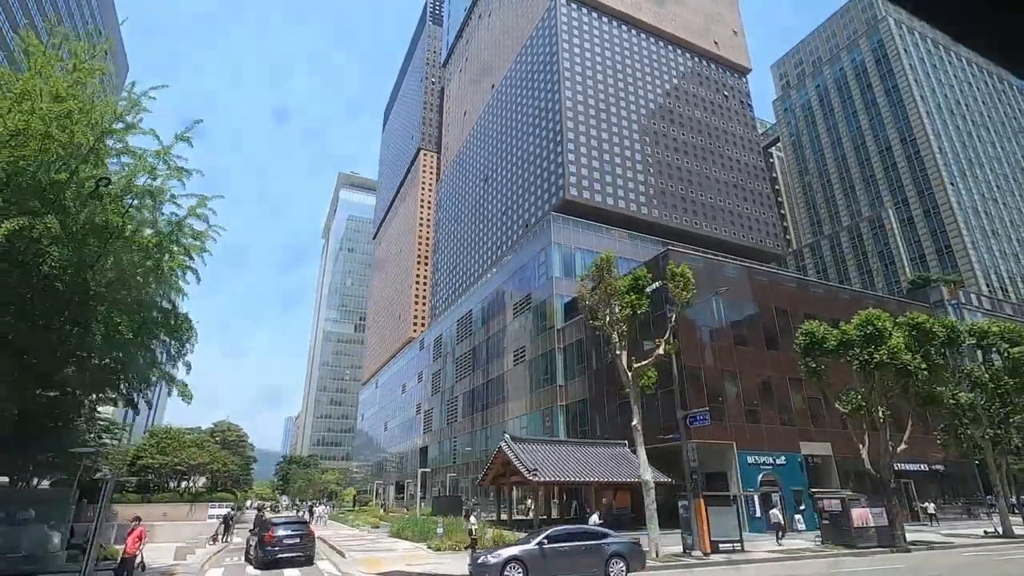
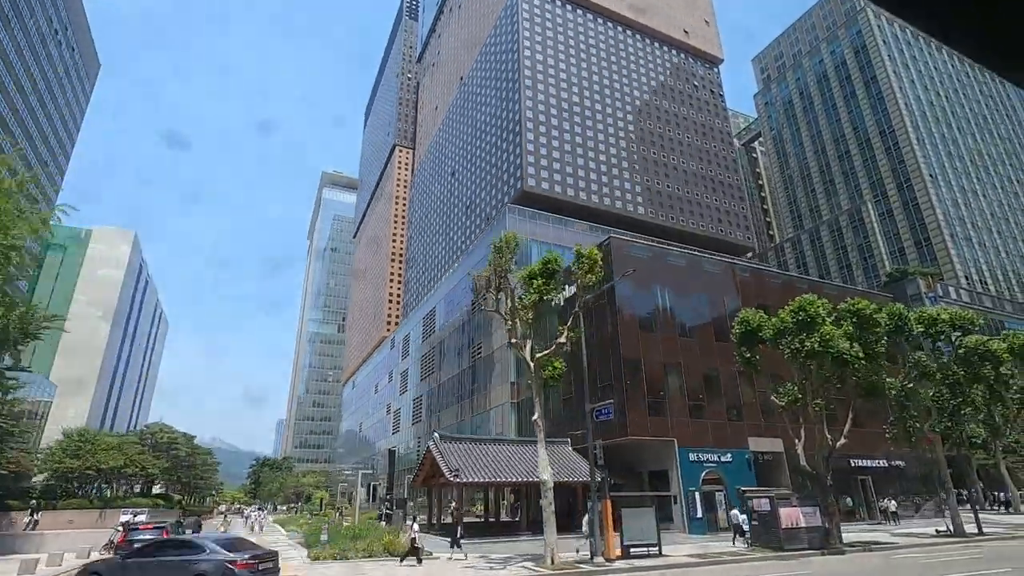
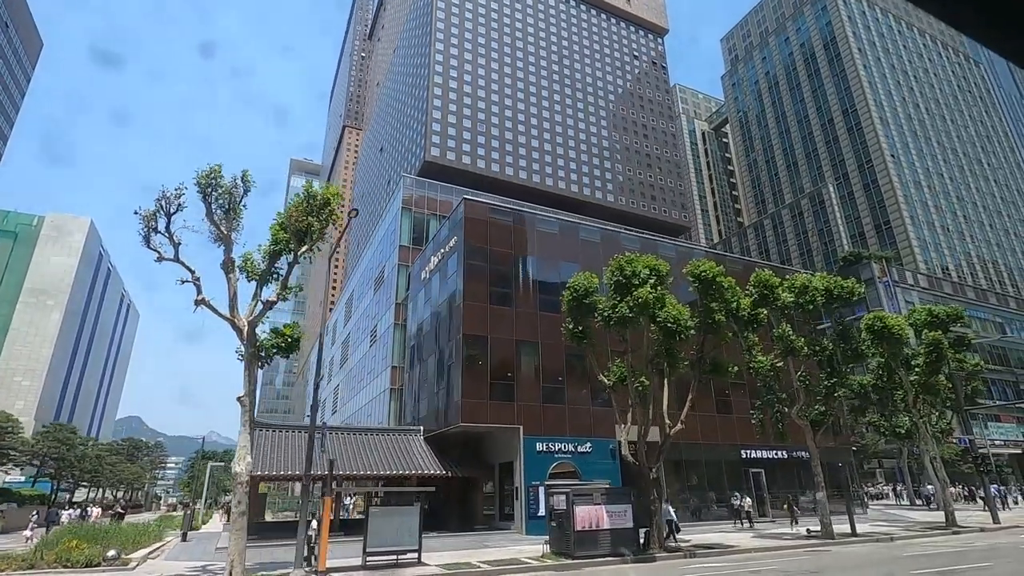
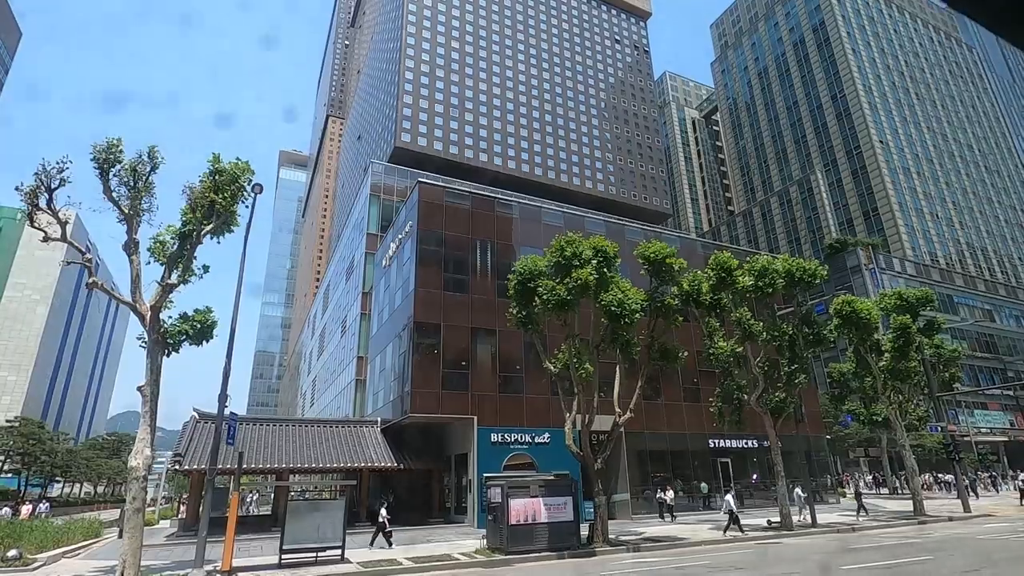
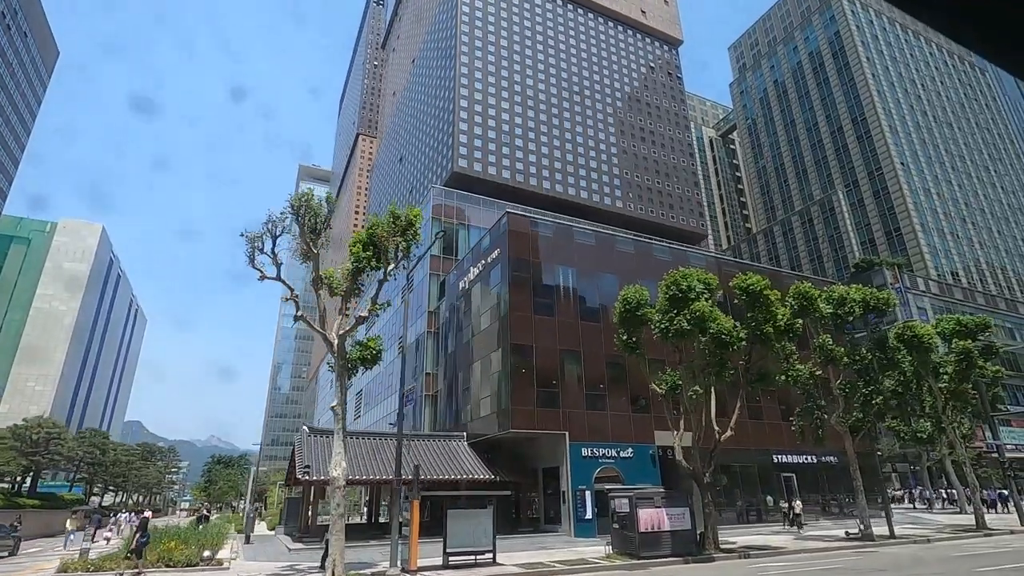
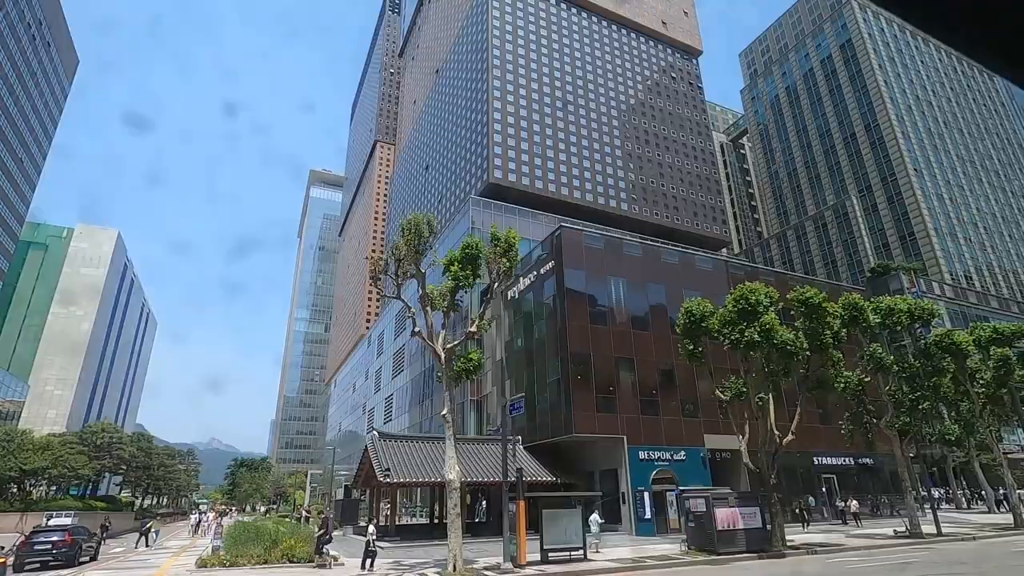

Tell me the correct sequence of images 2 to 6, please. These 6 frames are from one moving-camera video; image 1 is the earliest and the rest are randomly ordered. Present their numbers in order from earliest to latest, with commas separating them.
2, 6, 5, 3, 4
